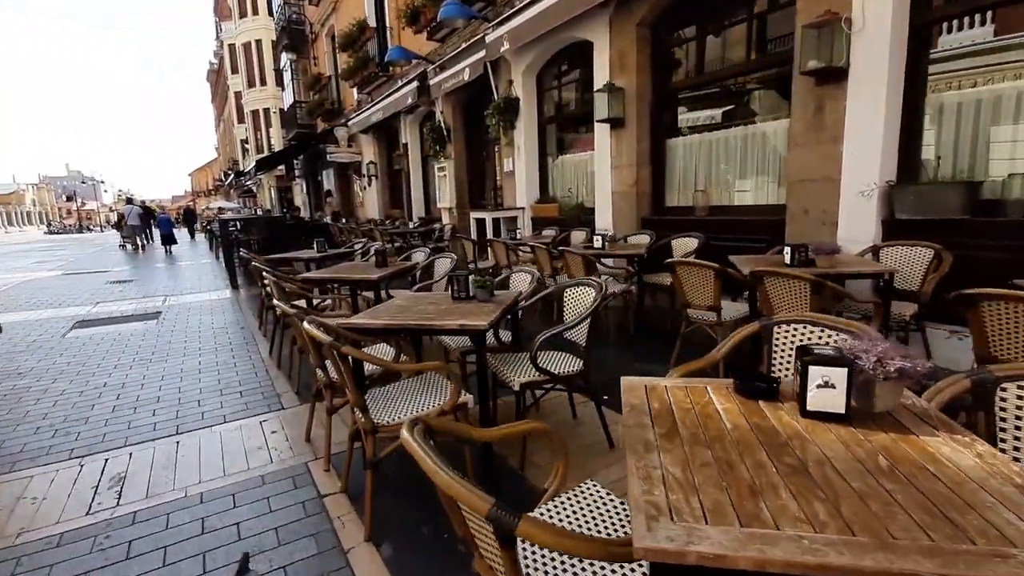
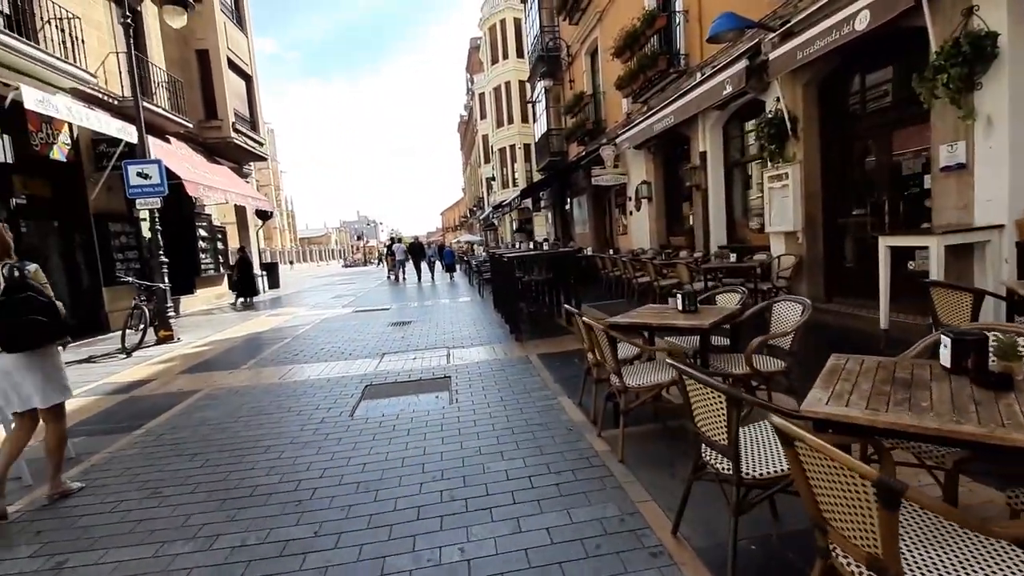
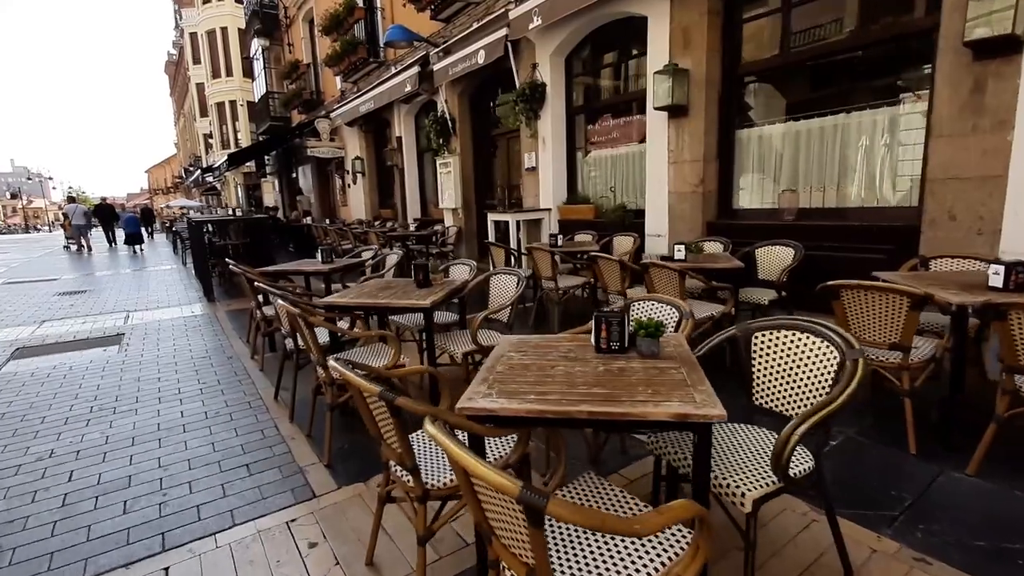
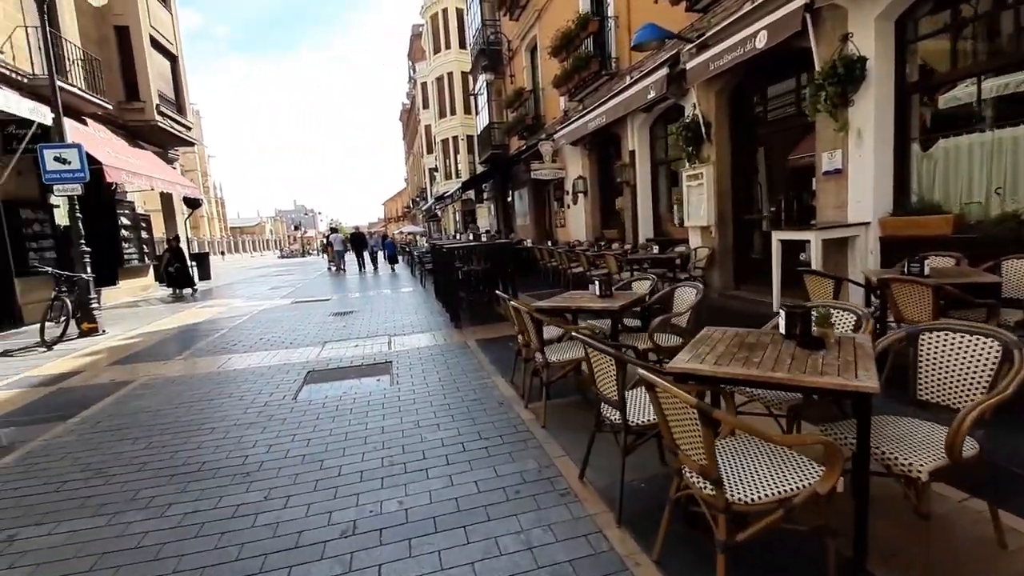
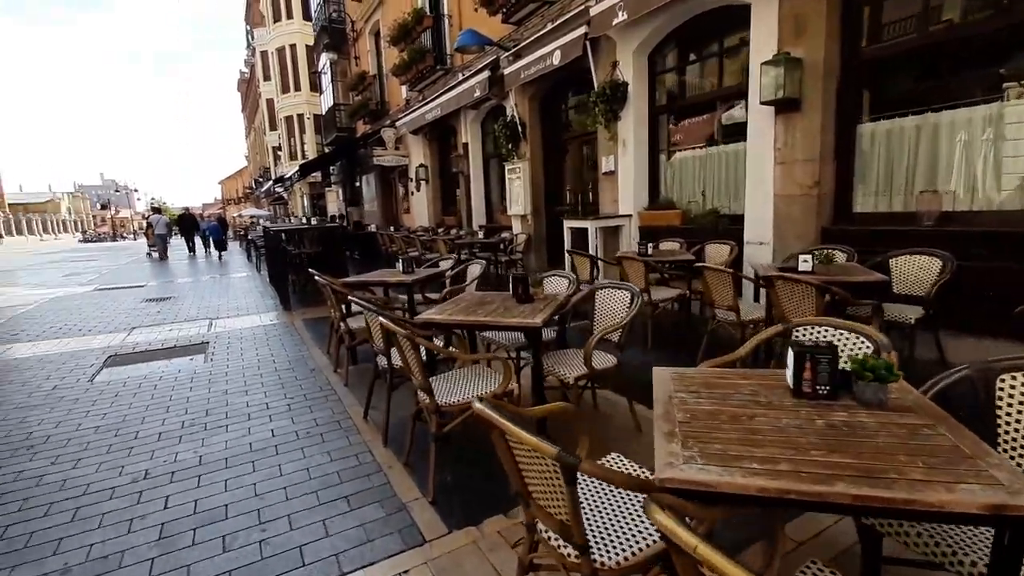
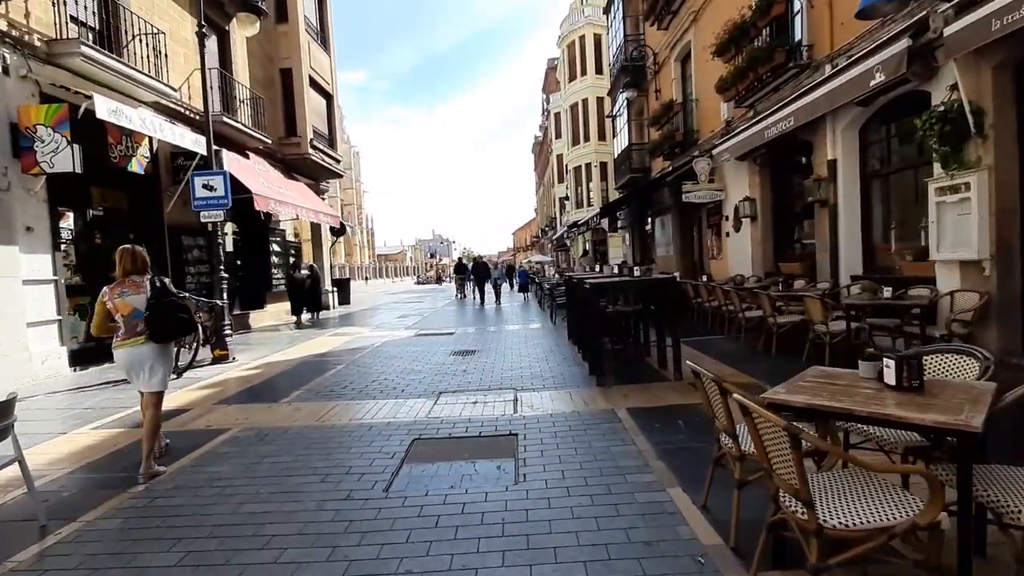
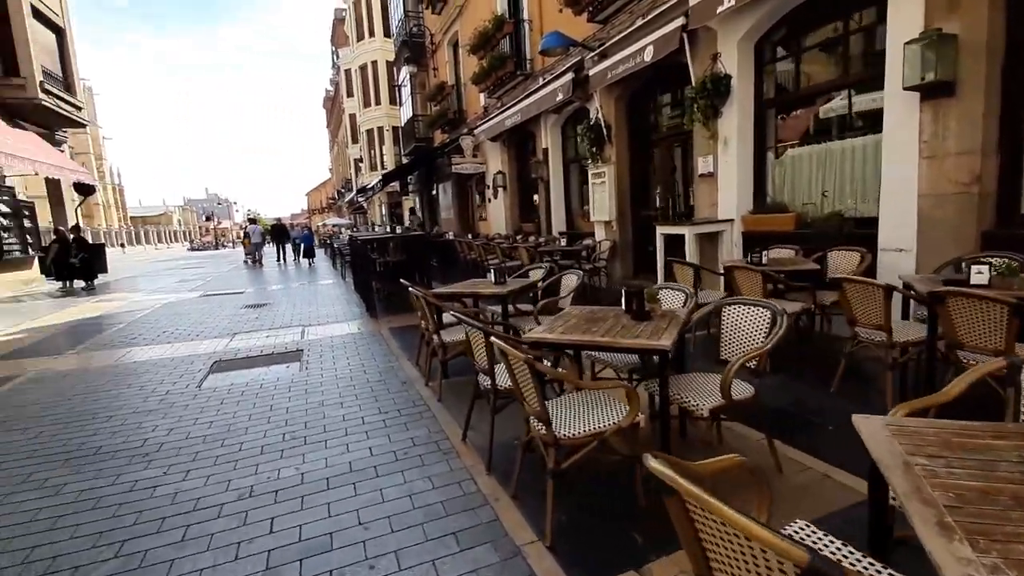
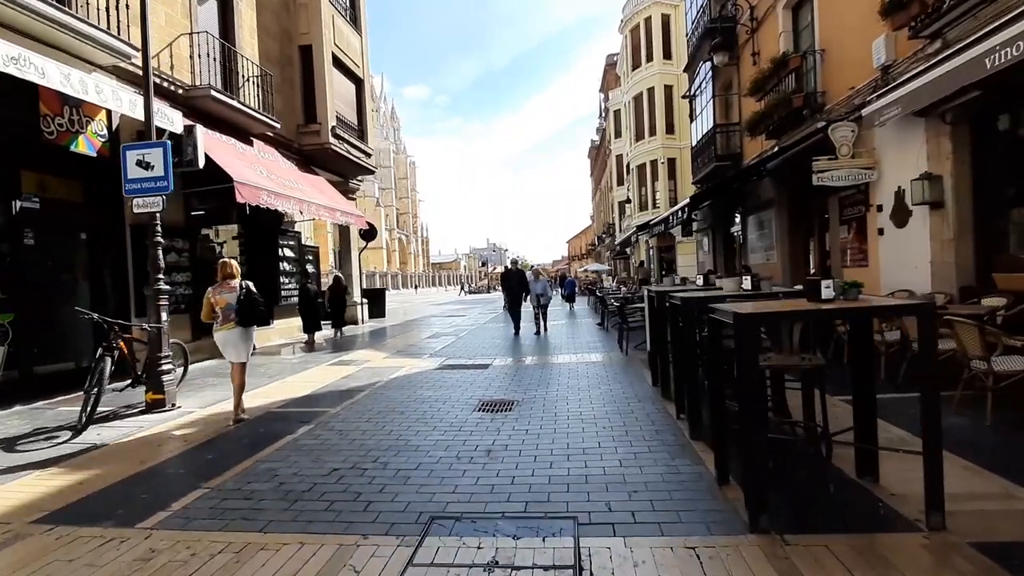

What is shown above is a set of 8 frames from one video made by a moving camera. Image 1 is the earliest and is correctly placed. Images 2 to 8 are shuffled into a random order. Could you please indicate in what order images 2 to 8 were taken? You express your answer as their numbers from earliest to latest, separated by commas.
3, 5, 7, 4, 2, 6, 8
